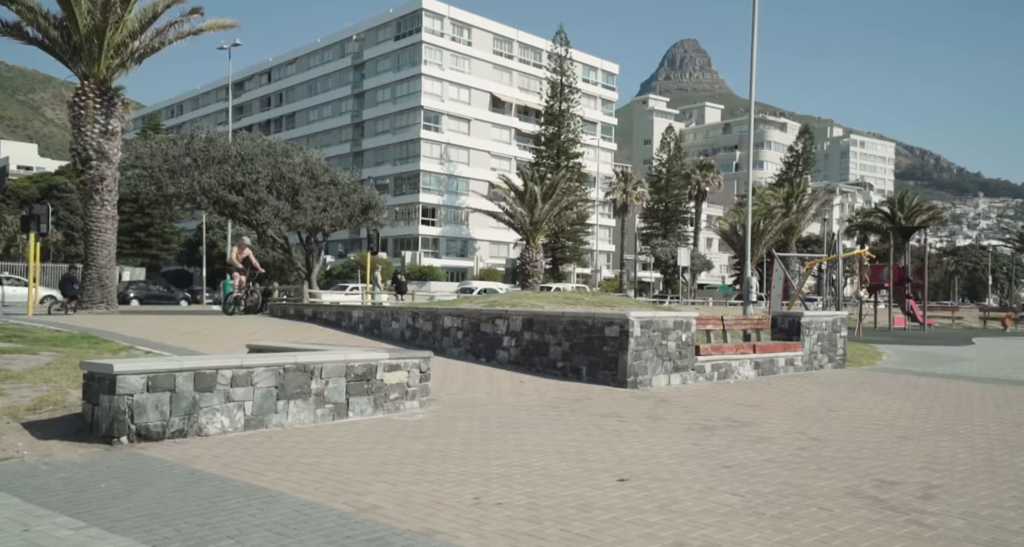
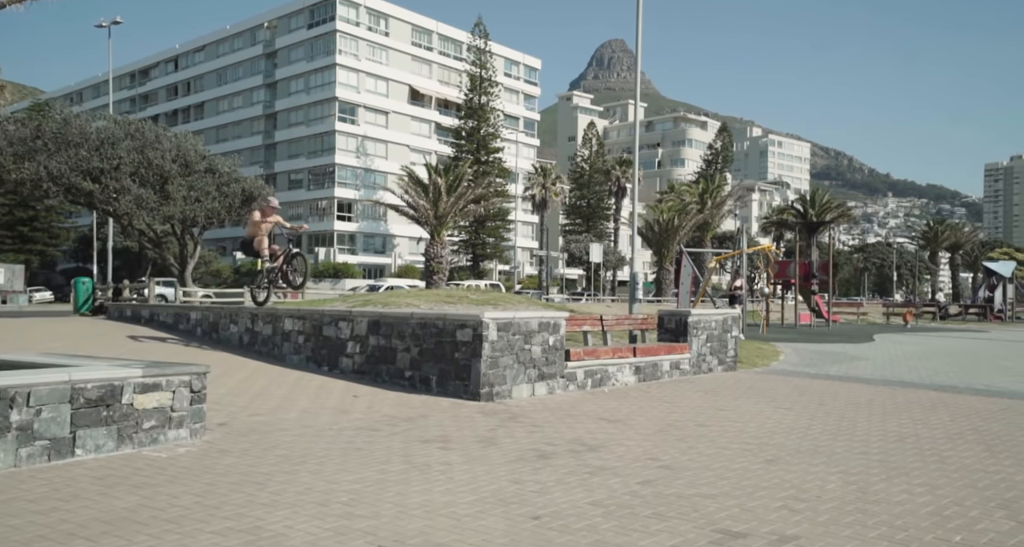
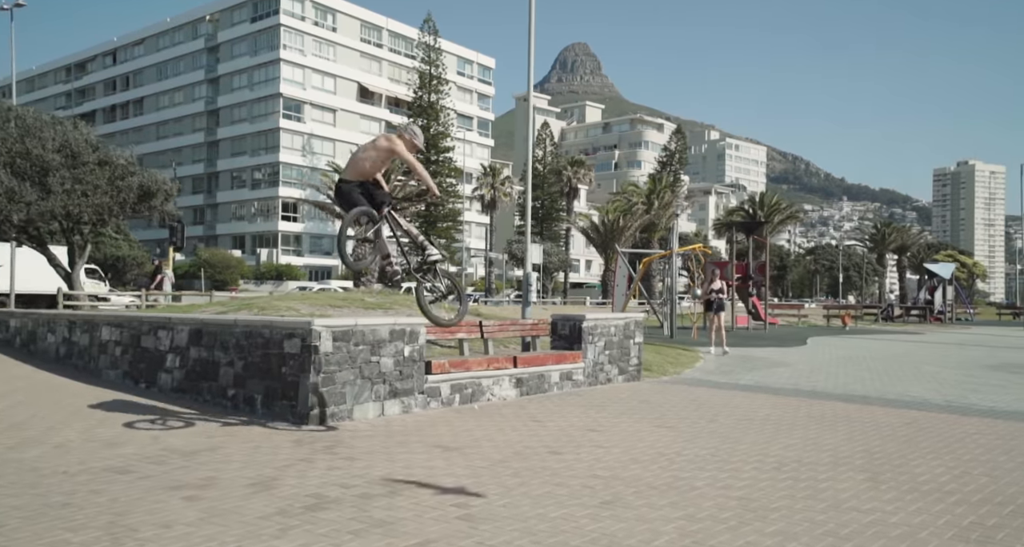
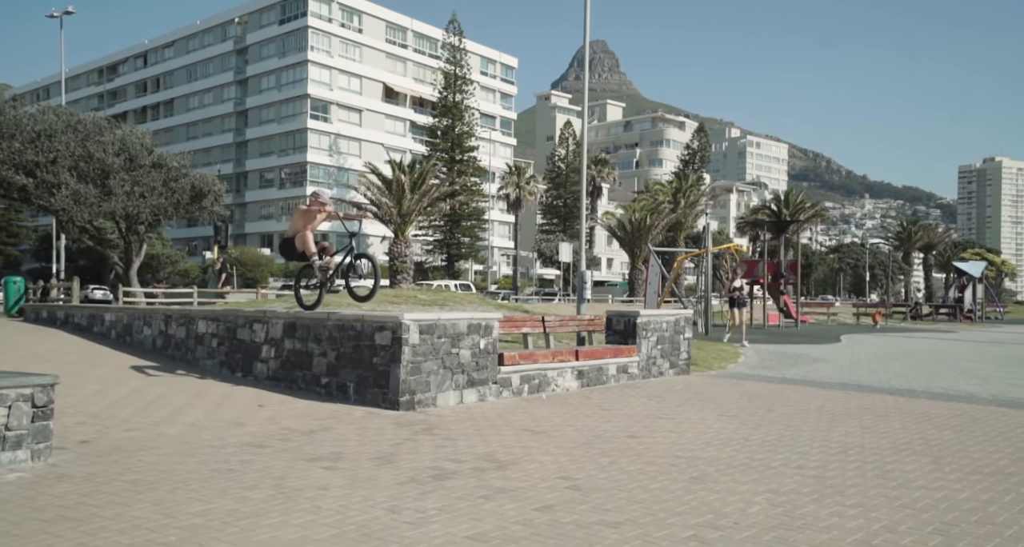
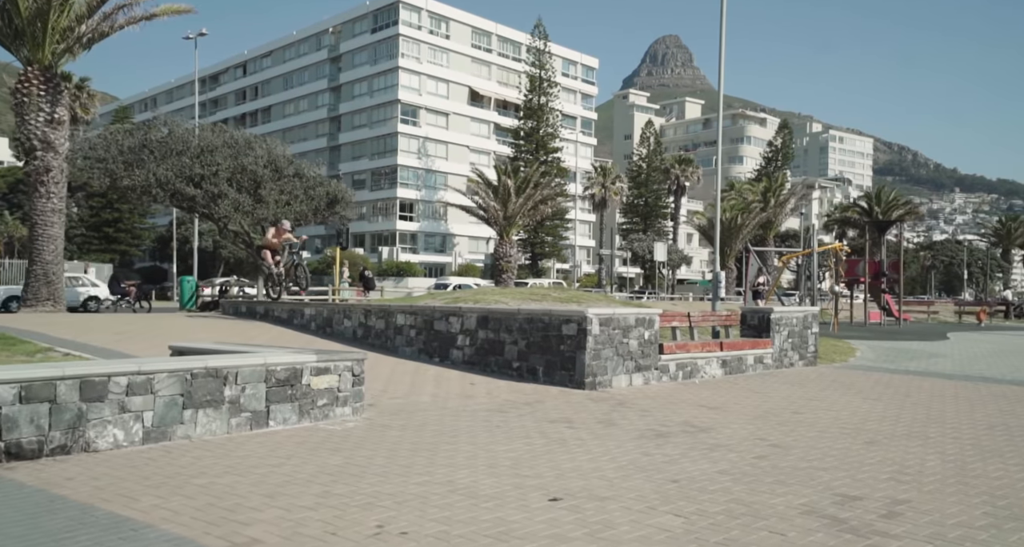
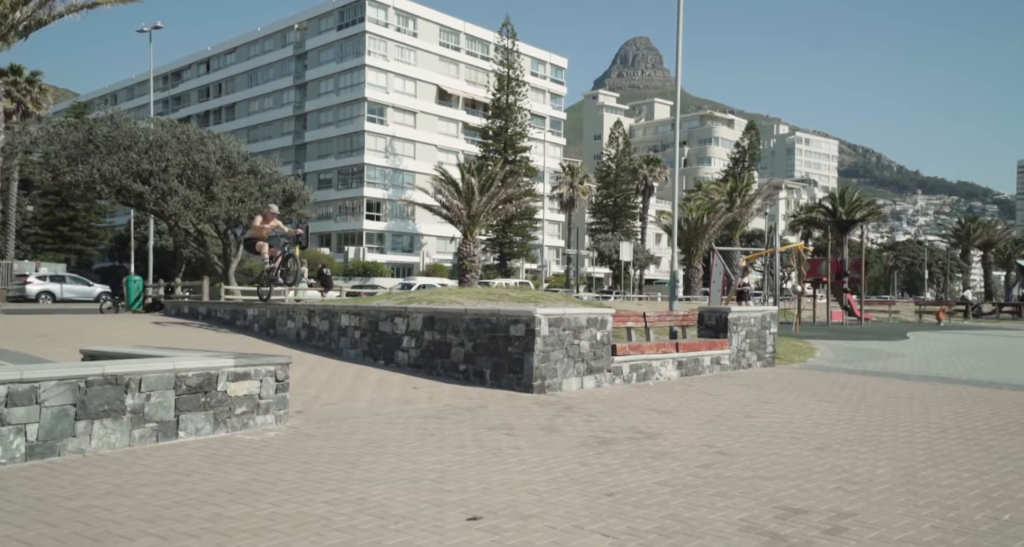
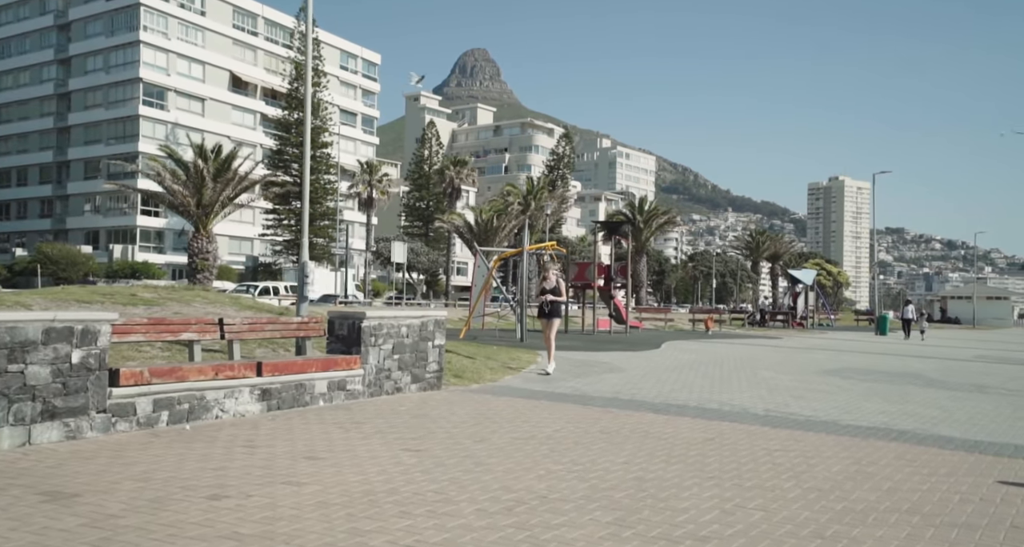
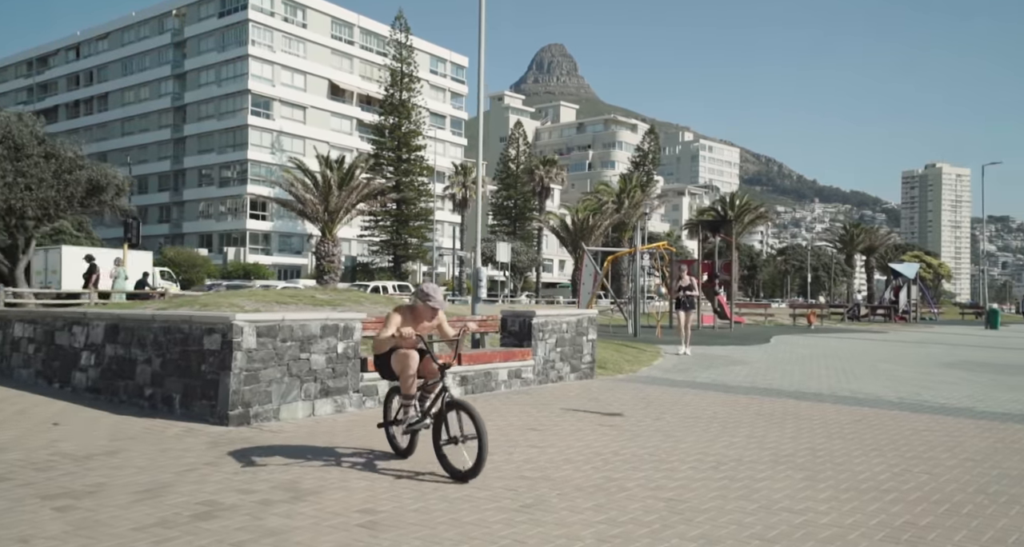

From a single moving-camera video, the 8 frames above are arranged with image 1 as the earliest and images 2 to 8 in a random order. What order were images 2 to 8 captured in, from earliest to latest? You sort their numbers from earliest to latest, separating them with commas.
5, 6, 2, 4, 3, 8, 7
